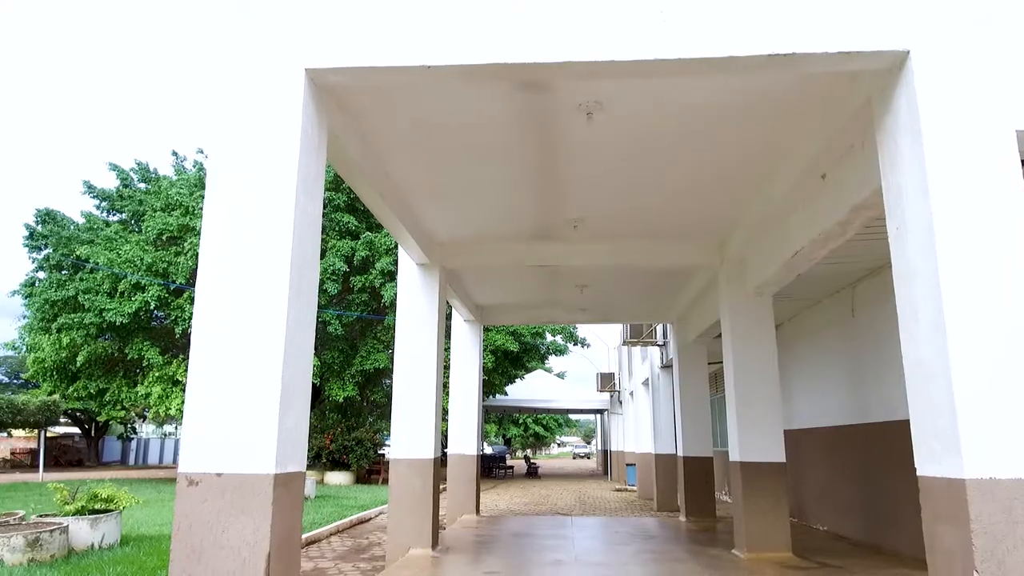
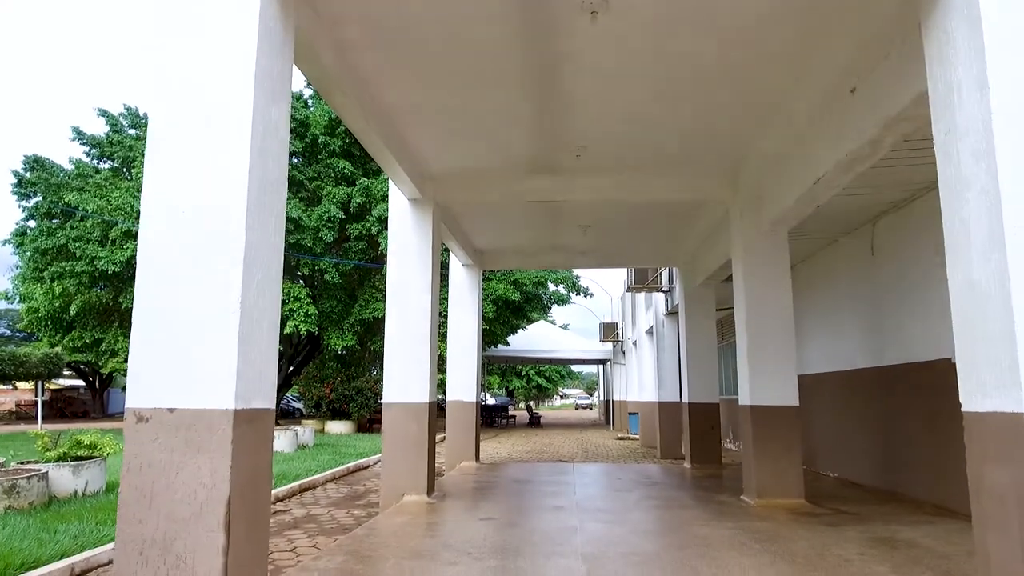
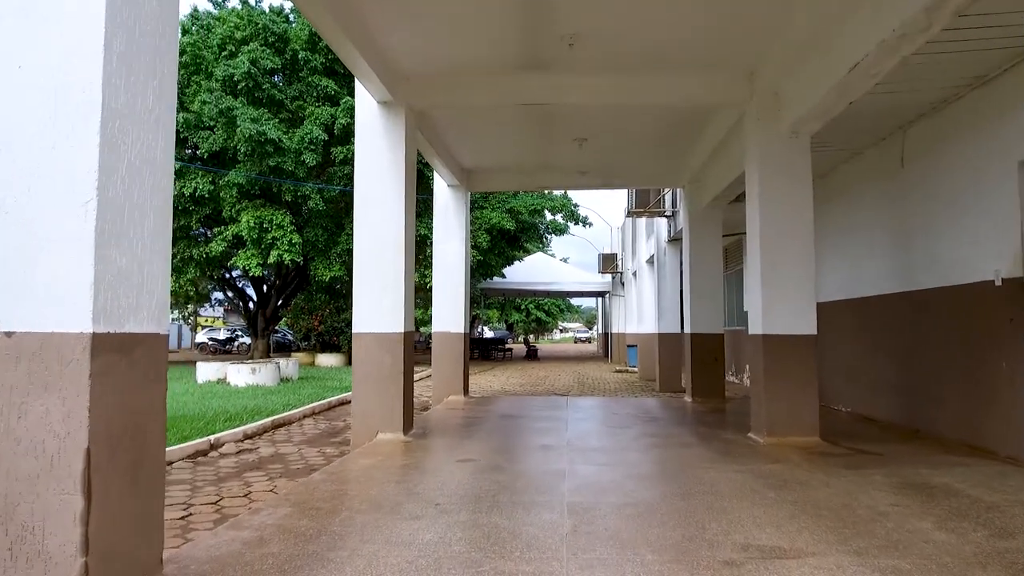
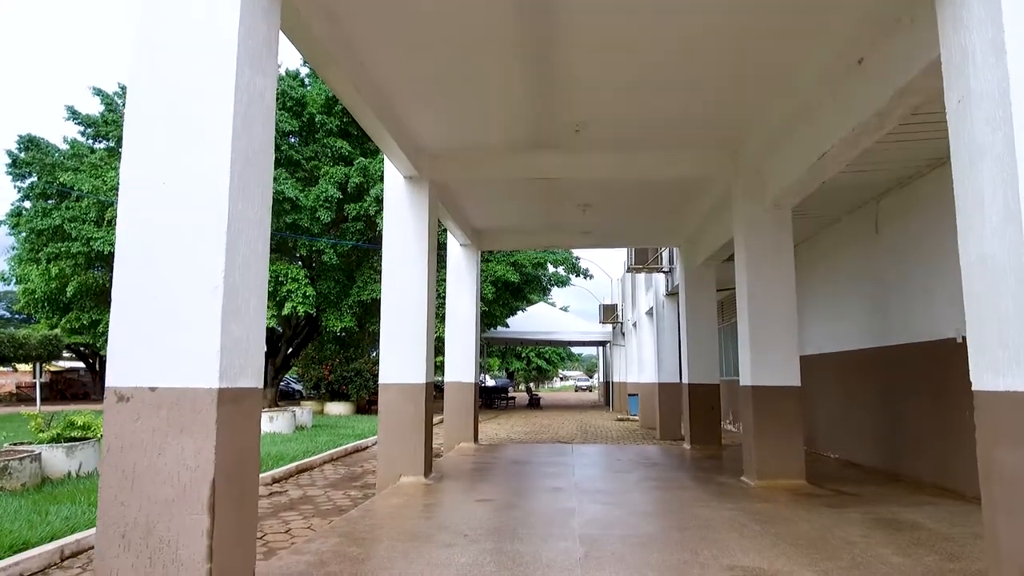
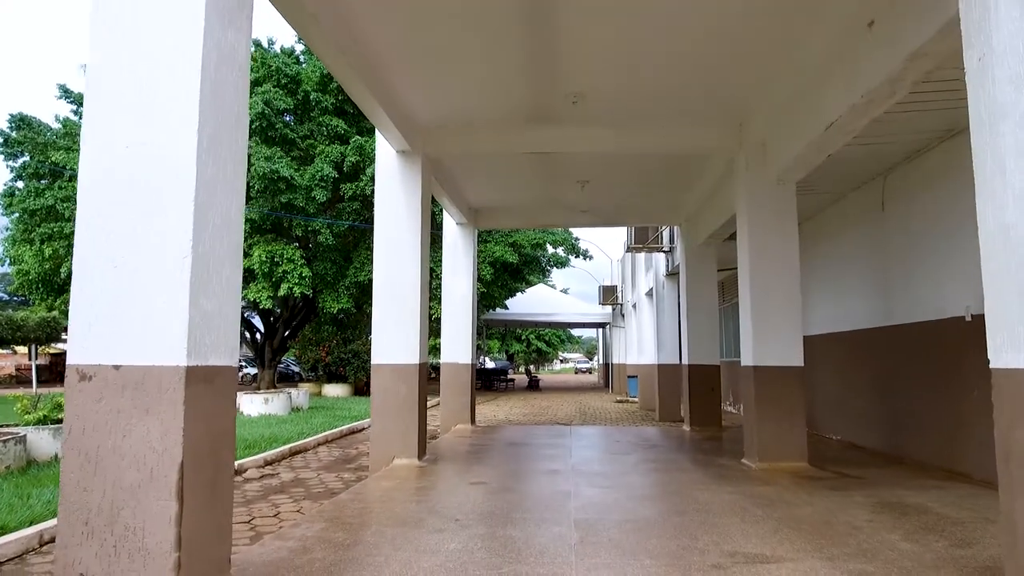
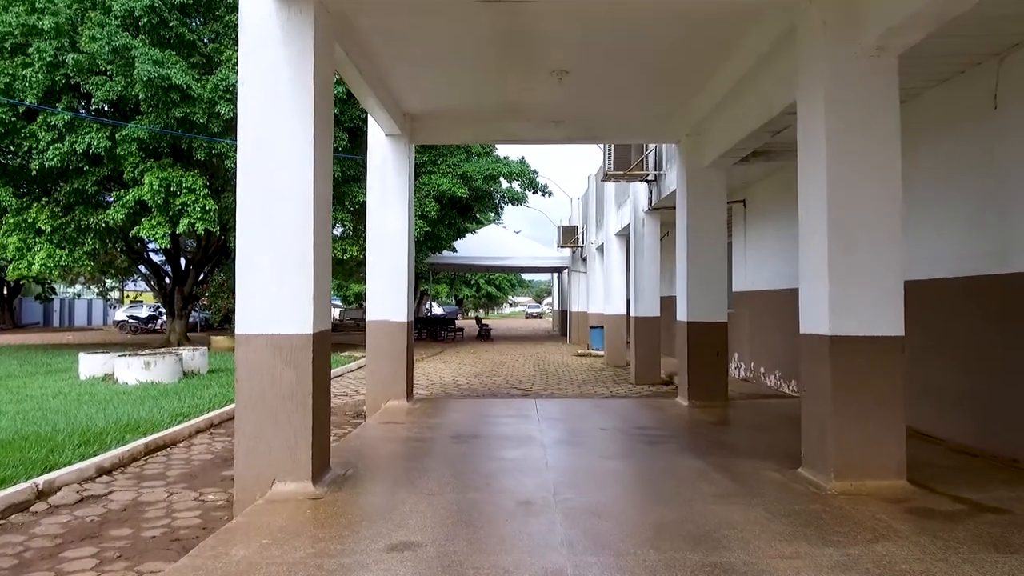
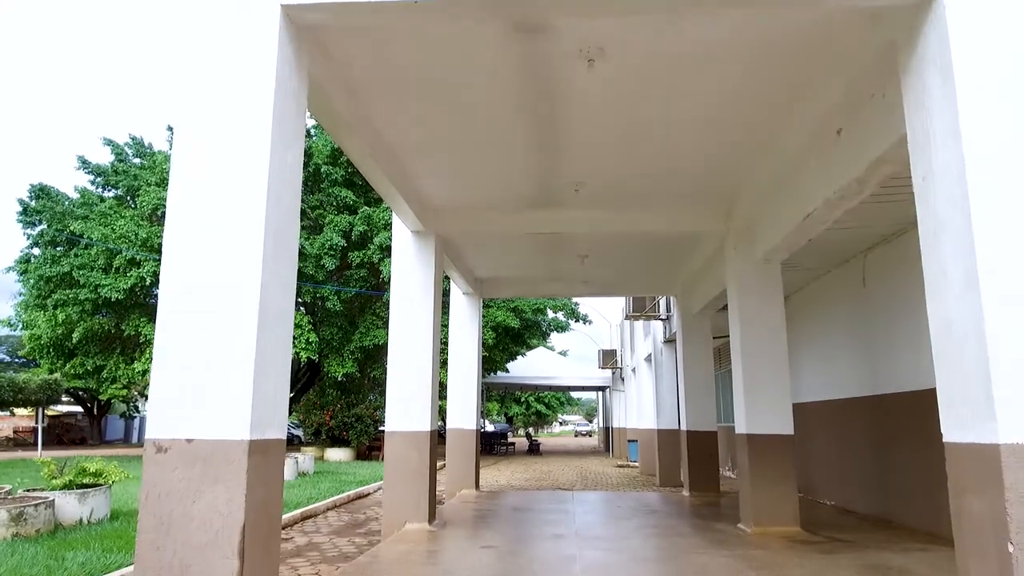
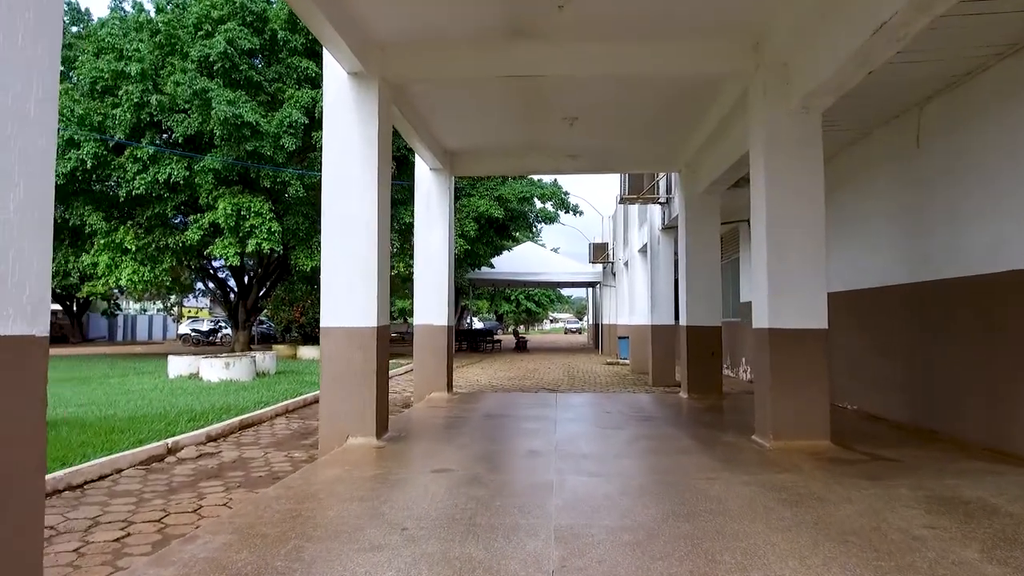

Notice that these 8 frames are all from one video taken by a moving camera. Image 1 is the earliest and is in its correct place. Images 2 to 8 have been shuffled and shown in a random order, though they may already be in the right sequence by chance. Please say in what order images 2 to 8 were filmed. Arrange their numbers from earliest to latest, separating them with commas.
7, 2, 4, 5, 3, 8, 6
